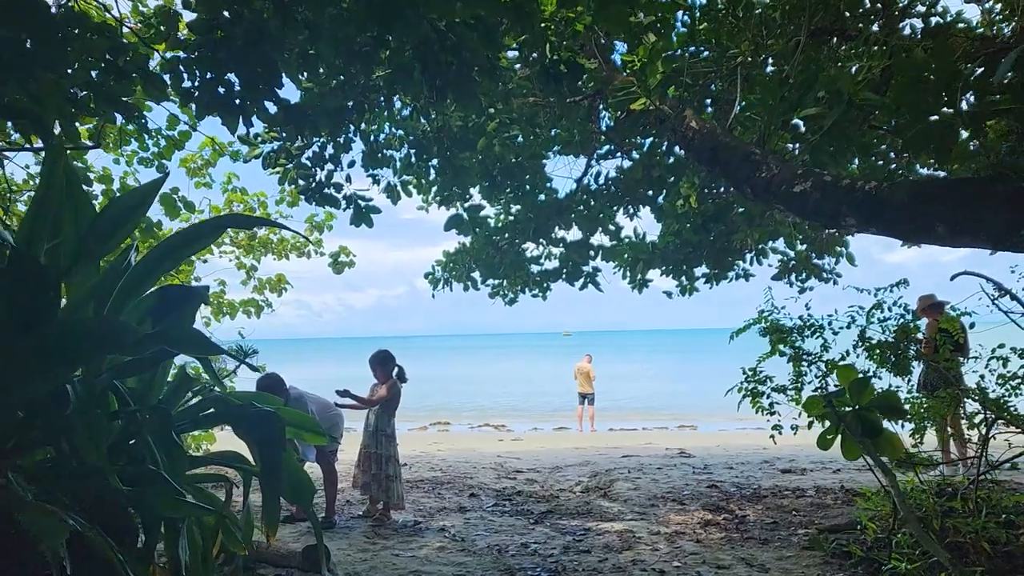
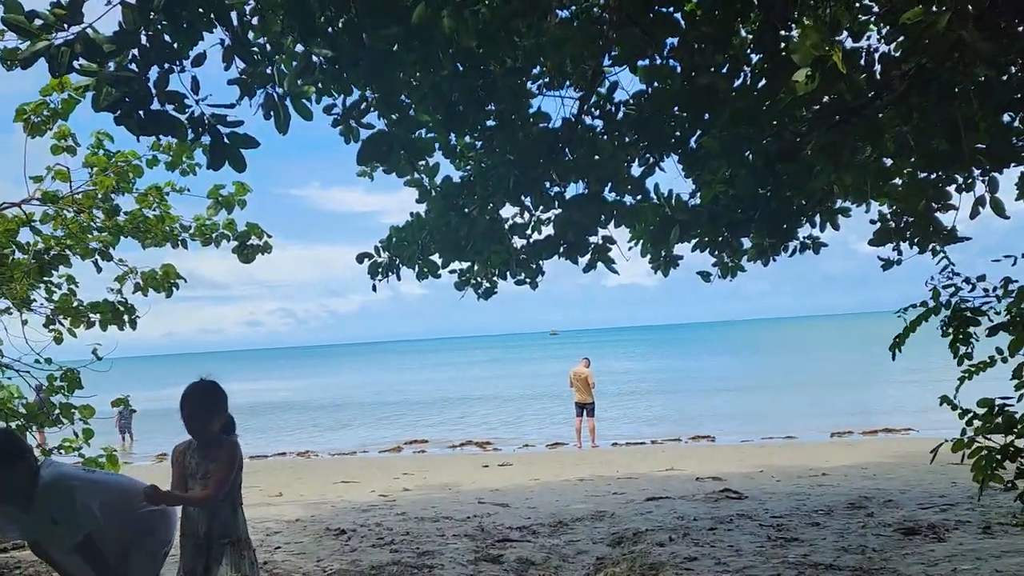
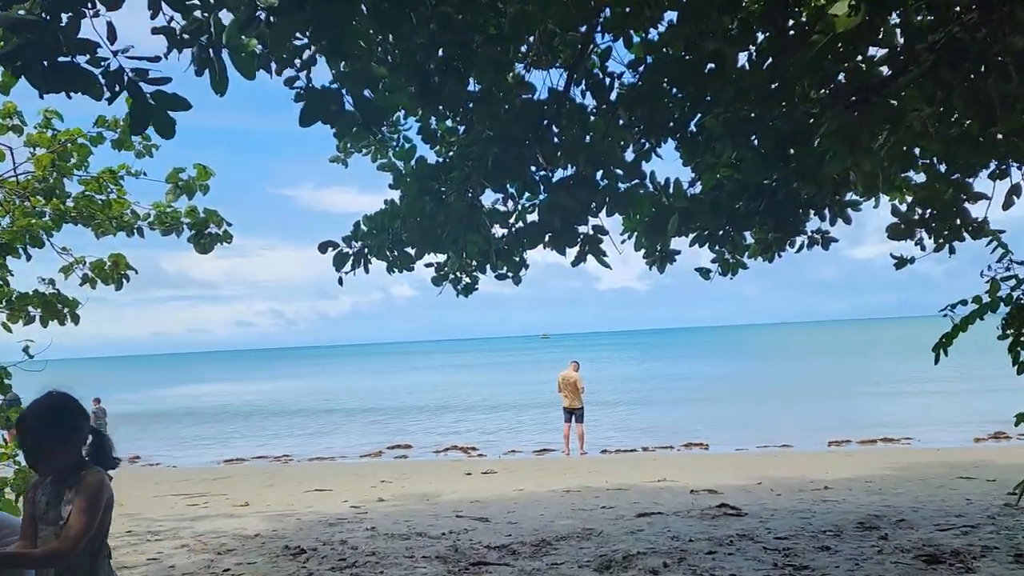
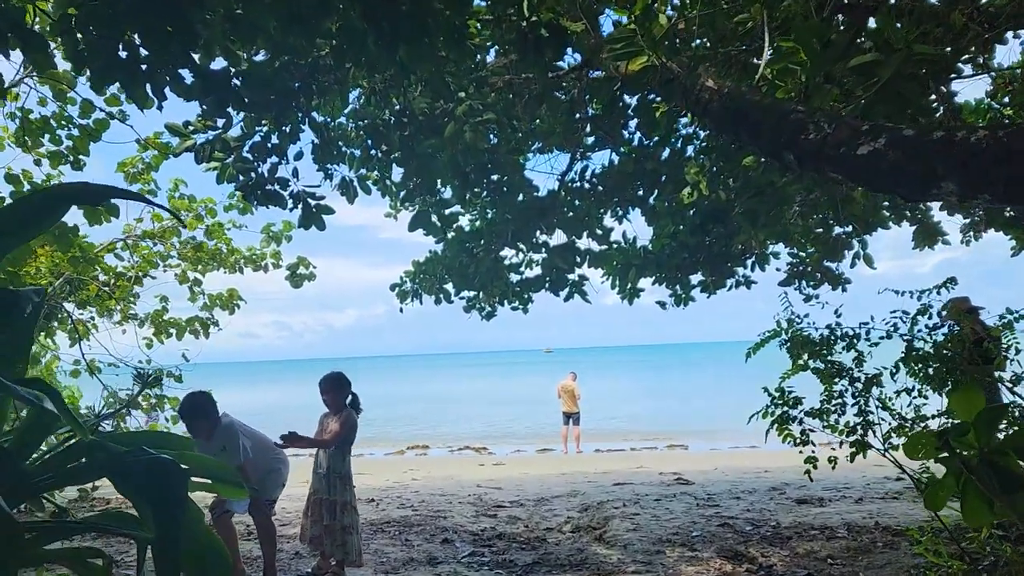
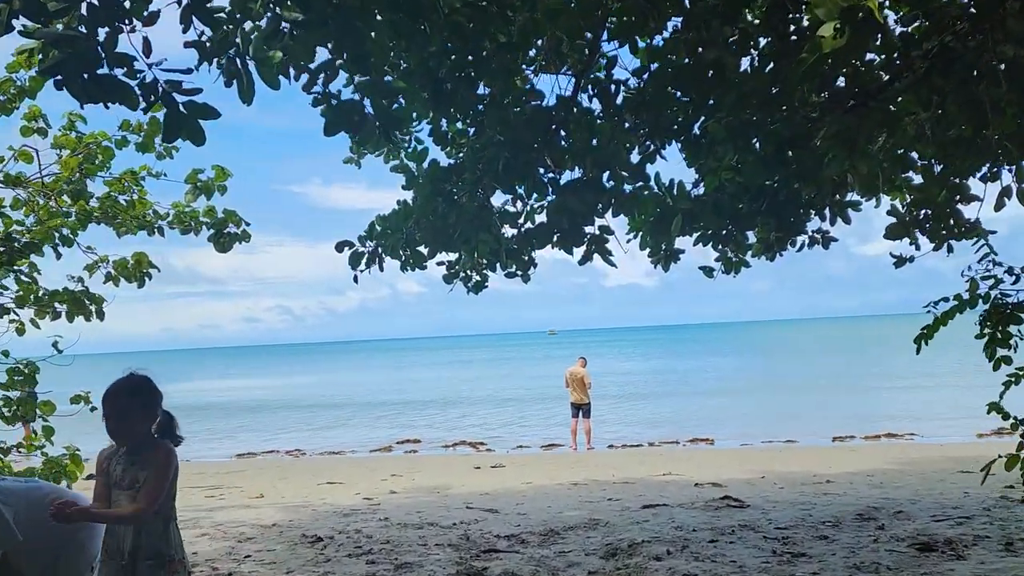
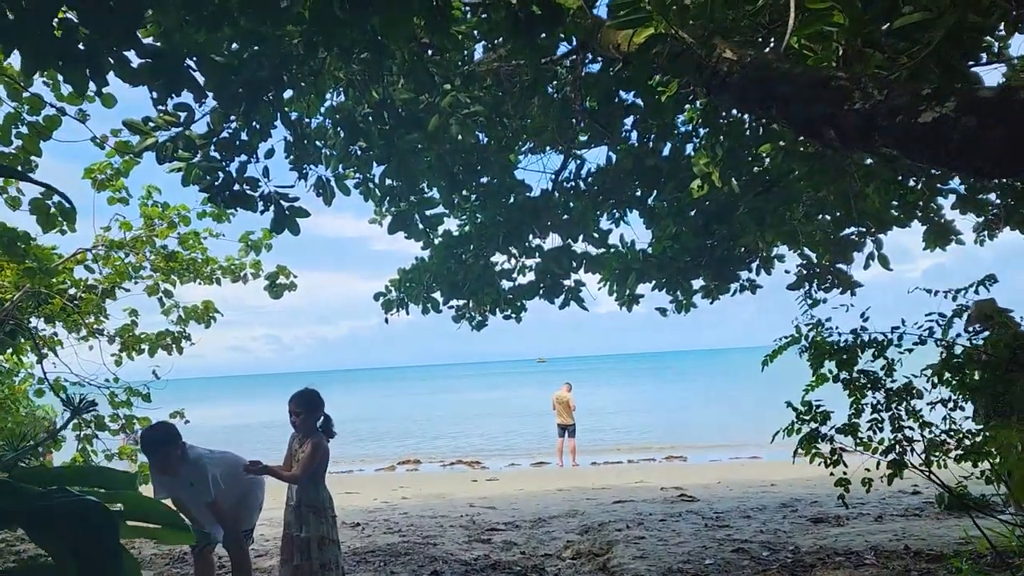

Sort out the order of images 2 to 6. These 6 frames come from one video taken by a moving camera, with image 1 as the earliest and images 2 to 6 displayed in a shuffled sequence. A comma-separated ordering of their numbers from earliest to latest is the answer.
4, 6, 2, 5, 3
